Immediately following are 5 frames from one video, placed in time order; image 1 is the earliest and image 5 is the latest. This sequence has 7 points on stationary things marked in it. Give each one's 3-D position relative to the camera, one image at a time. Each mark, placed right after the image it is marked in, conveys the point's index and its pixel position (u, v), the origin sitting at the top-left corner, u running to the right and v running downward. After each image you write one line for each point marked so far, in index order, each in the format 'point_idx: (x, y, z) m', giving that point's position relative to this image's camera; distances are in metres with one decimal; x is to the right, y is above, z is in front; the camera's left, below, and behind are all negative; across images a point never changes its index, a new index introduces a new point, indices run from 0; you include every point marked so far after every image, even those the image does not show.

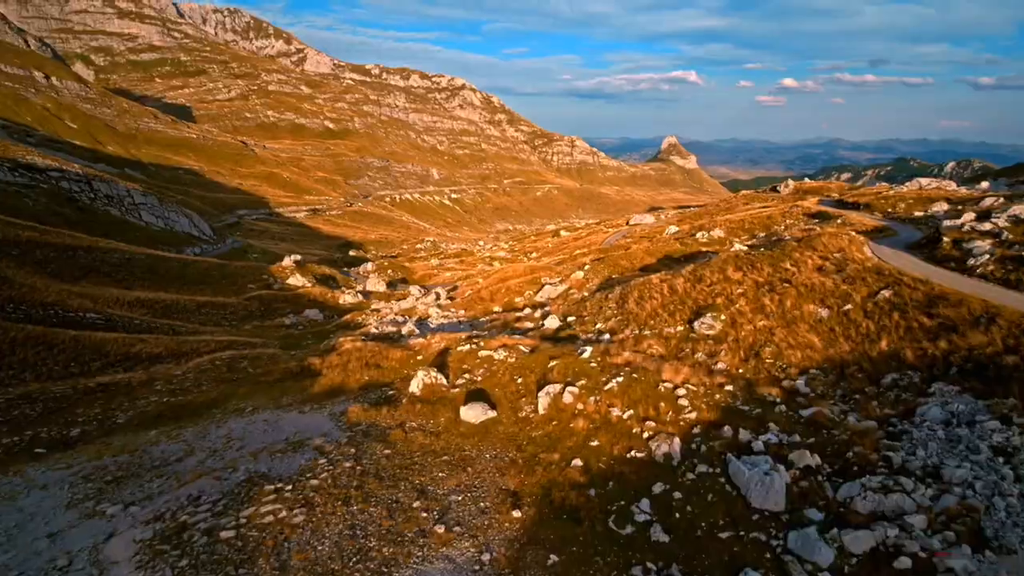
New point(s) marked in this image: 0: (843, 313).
0: (+11.4, -0.9, +19.5) m
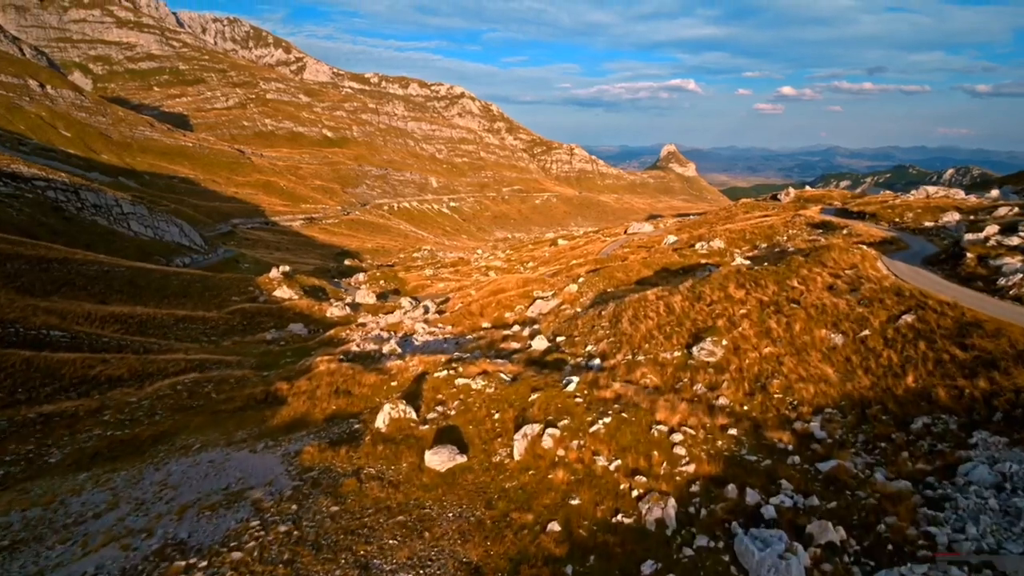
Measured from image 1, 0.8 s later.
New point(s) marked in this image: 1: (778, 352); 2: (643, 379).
0: (+10.6, -1.6, +17.4) m
1: (+8.6, -2.1, +18.4) m
2: (+4.4, -3.1, +19.2) m
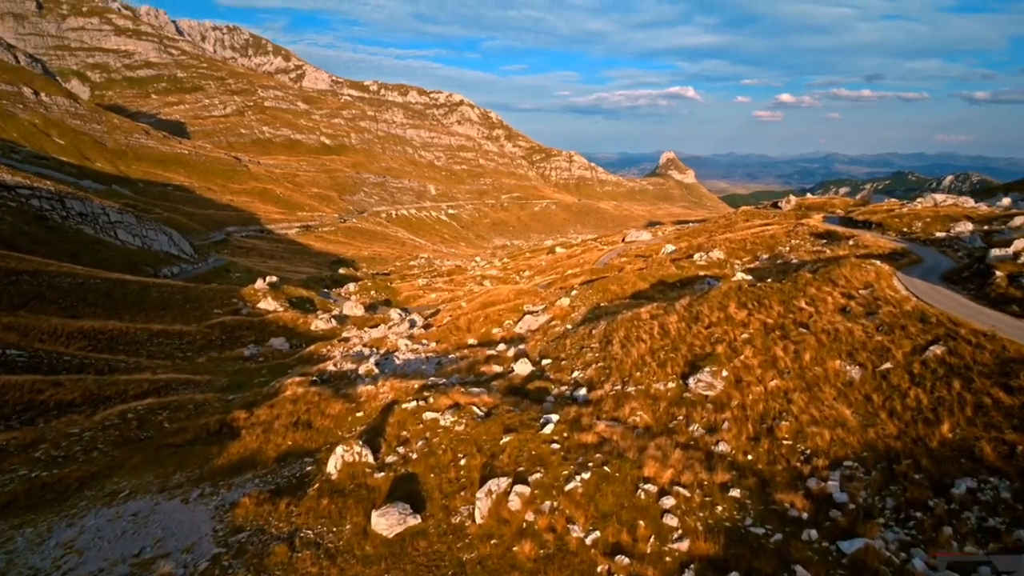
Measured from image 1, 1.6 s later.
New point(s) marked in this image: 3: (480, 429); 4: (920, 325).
0: (+9.7, -2.3, +15.0) m
1: (+7.8, -2.8, +16.1) m
2: (+3.6, -3.8, +16.9) m
3: (-0.9, -4.3, +17.1) m
4: (+12.0, -1.1, +16.6) m
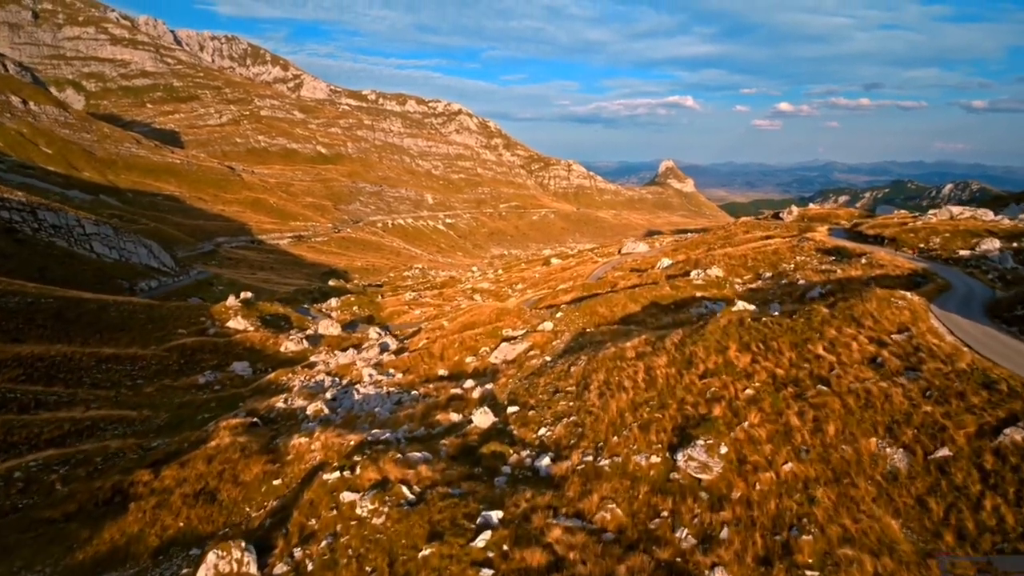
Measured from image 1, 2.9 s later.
0: (+8.2, -3.5, +11.0) m
1: (+6.2, -4.0, +12.0) m
2: (+2.0, -5.0, +12.8) m
3: (-2.5, -5.5, +13.0) m
4: (+10.4, -2.2, +12.6) m
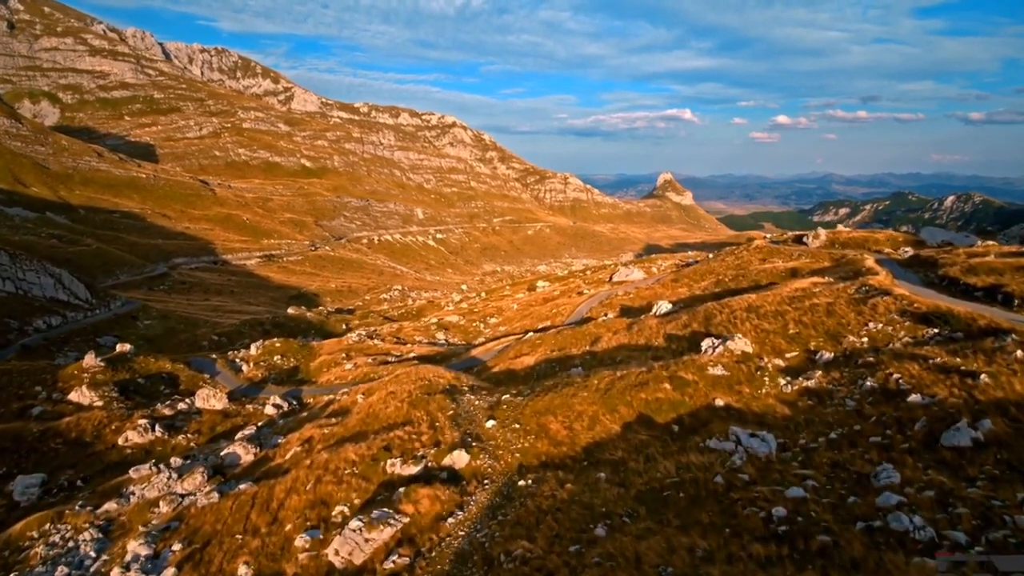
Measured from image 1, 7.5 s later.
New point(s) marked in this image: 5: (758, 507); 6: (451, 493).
0: (+3.6, -7.0, -5.5) m
1: (+1.7, -7.6, -4.5) m
2: (-2.5, -8.6, -3.7) m
3: (-7.0, -9.1, -3.6) m
4: (+5.8, -5.8, -3.9) m
5: (+6.8, -5.2, +15.8) m
6: (-2.1, -7.2, +20.6) m
